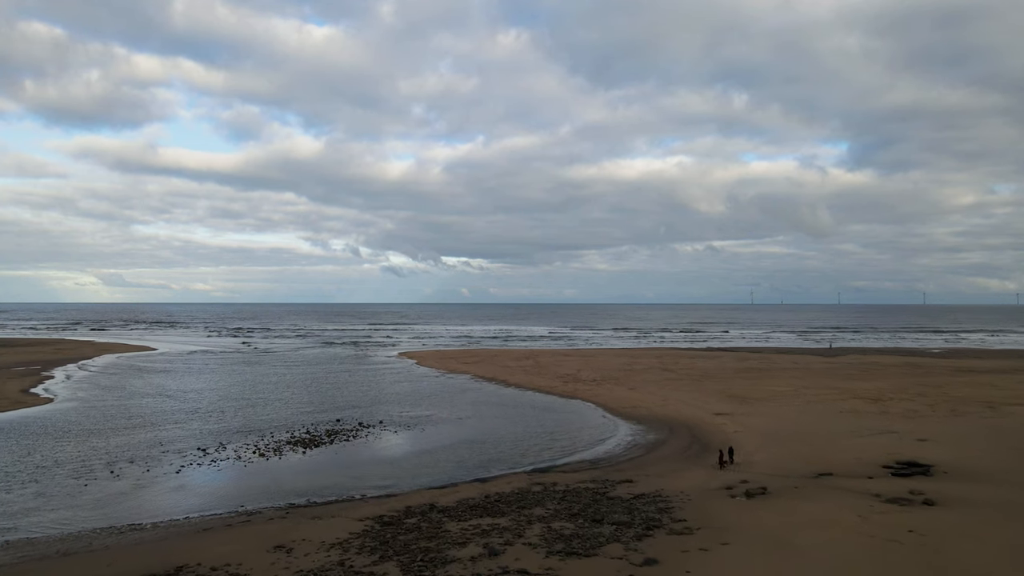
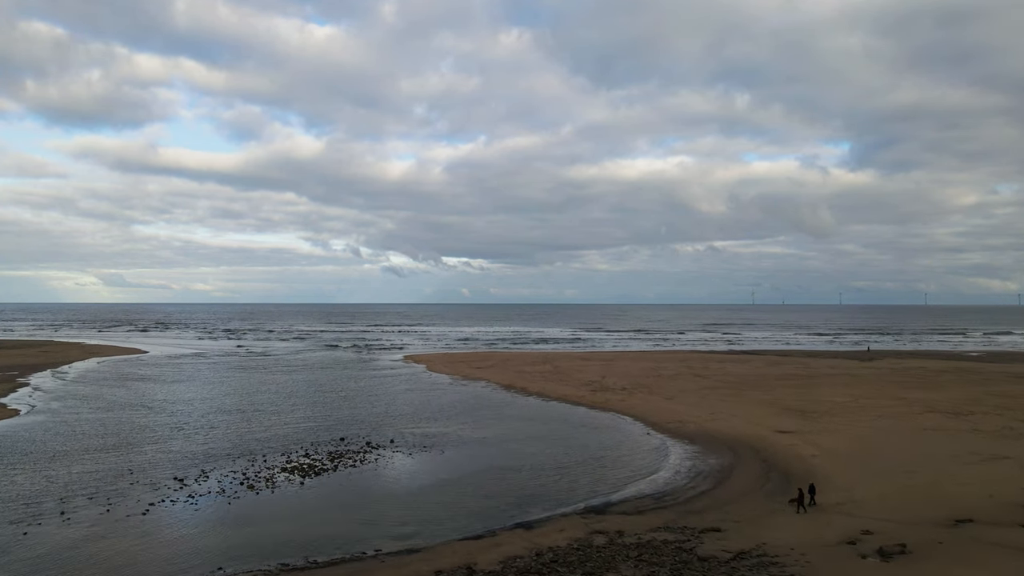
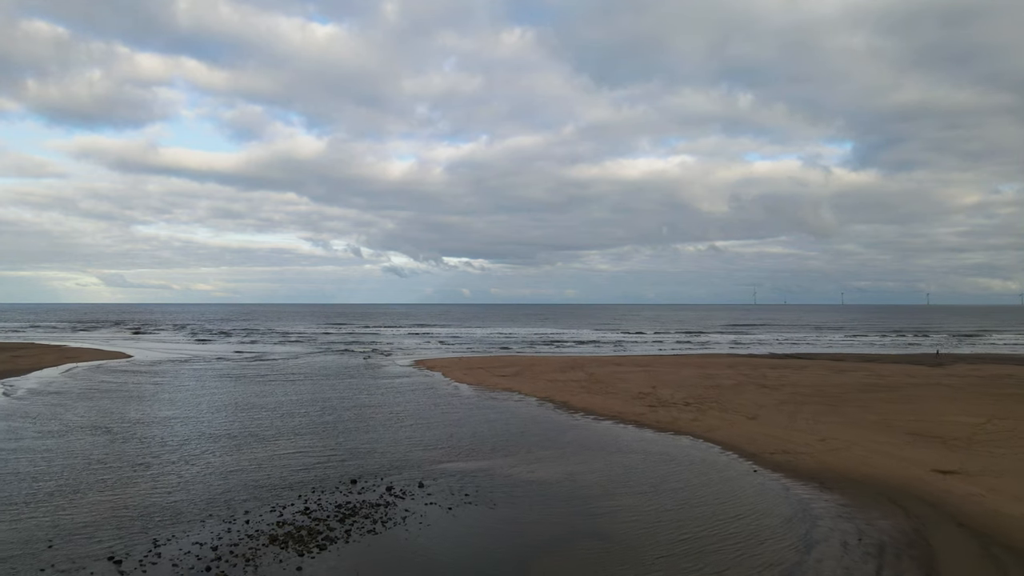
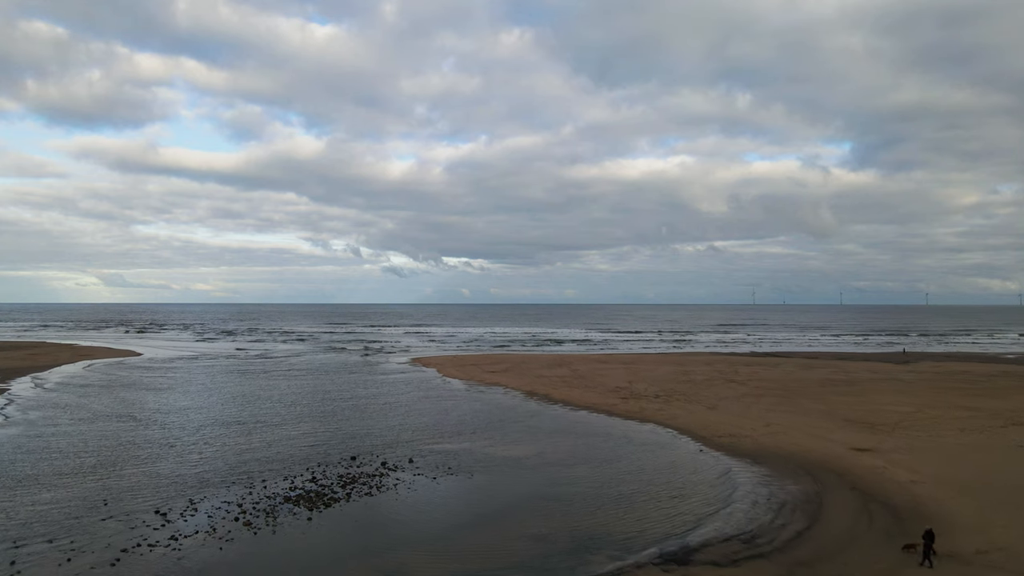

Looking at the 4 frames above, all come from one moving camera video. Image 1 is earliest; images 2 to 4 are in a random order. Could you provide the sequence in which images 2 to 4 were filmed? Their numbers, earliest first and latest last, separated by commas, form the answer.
2, 4, 3
